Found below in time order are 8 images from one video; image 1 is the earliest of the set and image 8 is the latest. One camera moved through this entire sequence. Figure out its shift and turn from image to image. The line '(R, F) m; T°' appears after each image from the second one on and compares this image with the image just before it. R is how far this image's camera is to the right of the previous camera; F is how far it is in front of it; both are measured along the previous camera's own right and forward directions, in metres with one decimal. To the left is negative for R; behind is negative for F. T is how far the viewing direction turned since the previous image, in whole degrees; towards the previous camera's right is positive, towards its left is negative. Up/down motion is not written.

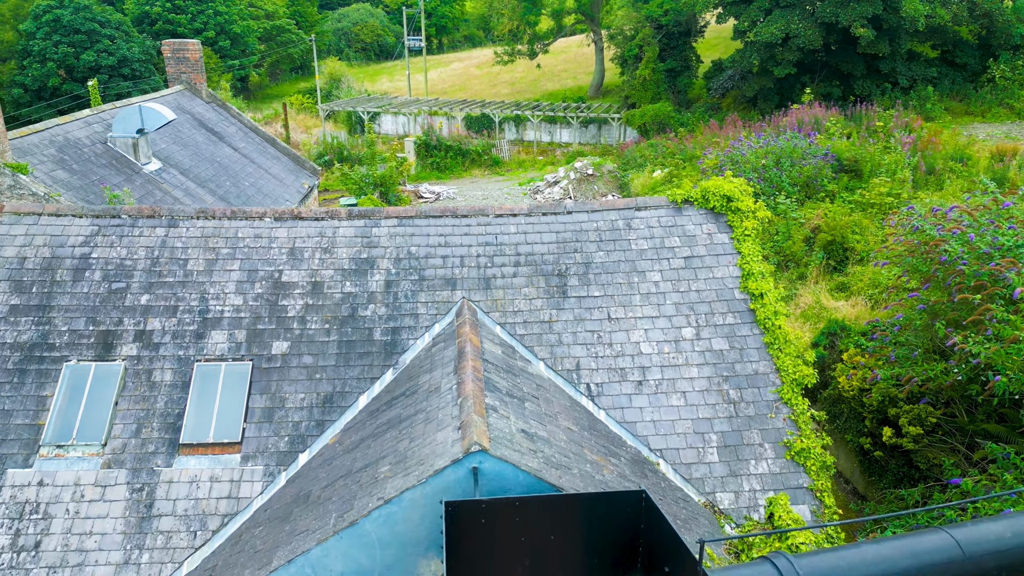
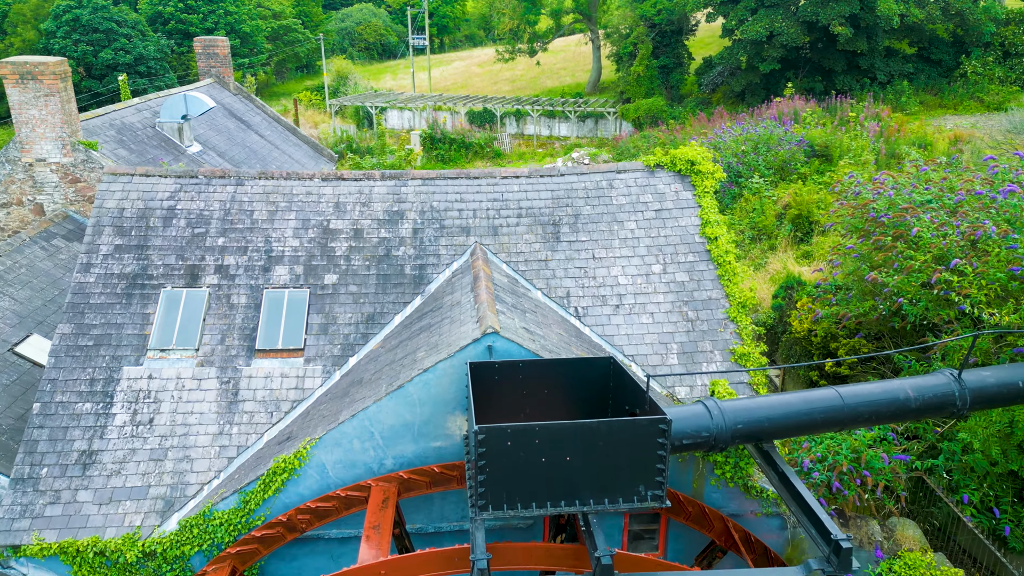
(0.0, -1.7) m; 0°
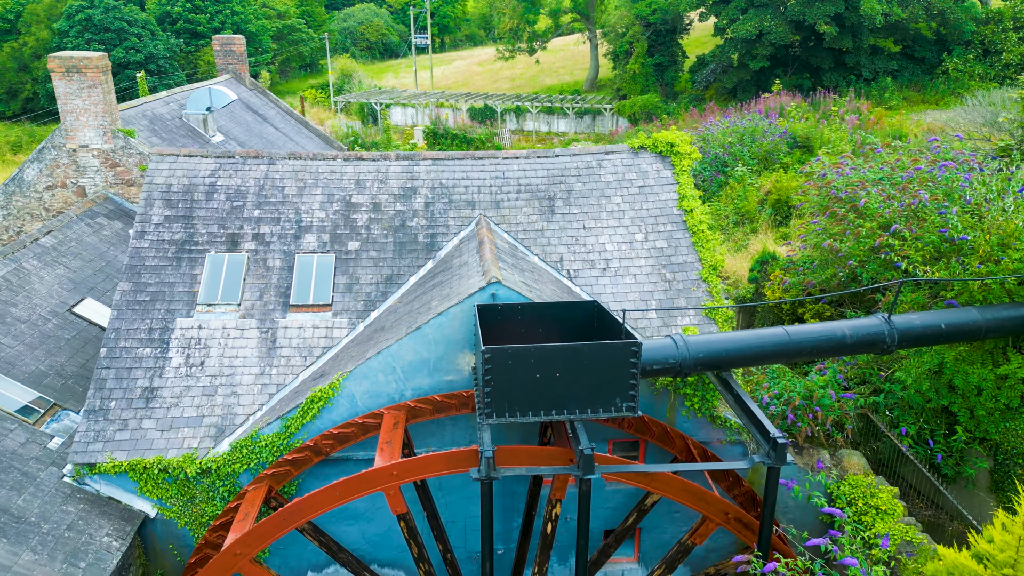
(0.0, -1.2) m; 0°
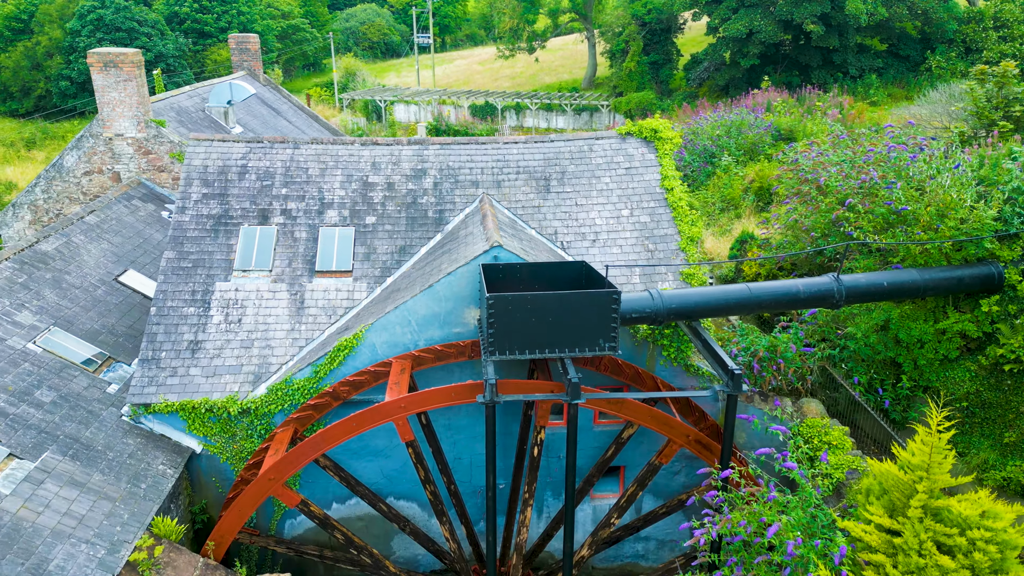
(0.0, -1.2) m; 0°
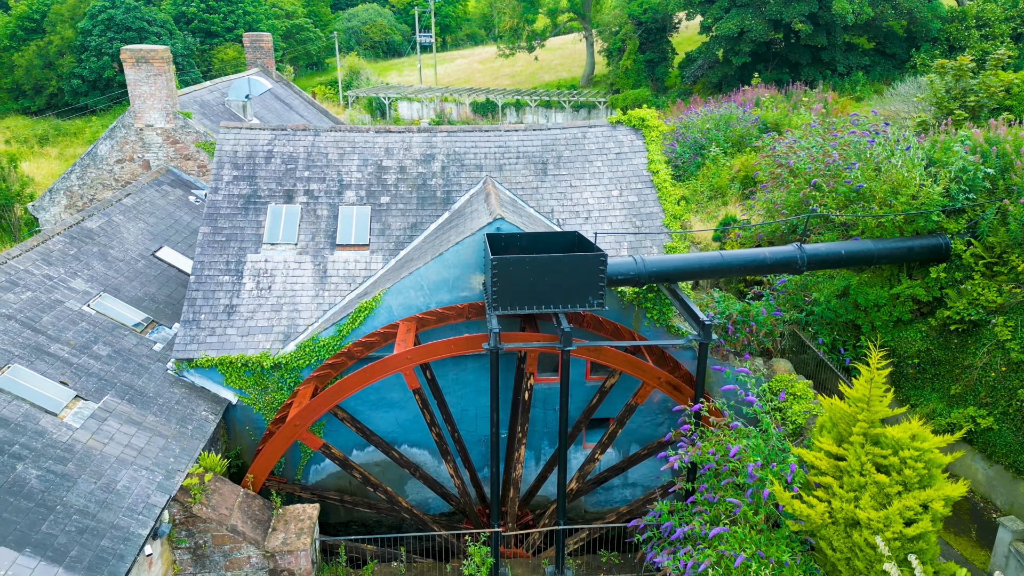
(0.0, -1.2) m; 0°
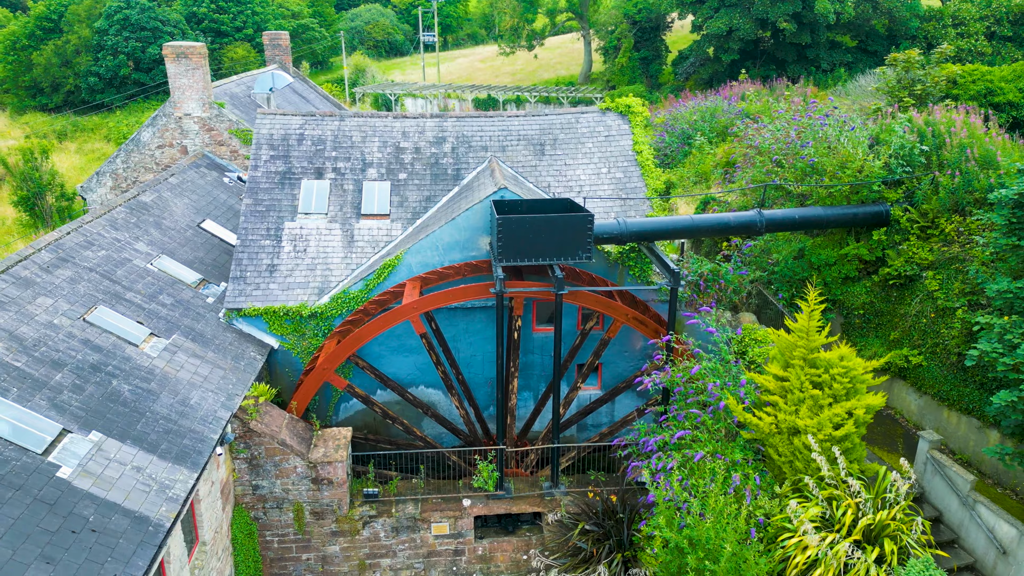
(0.0, -1.7) m; 0°
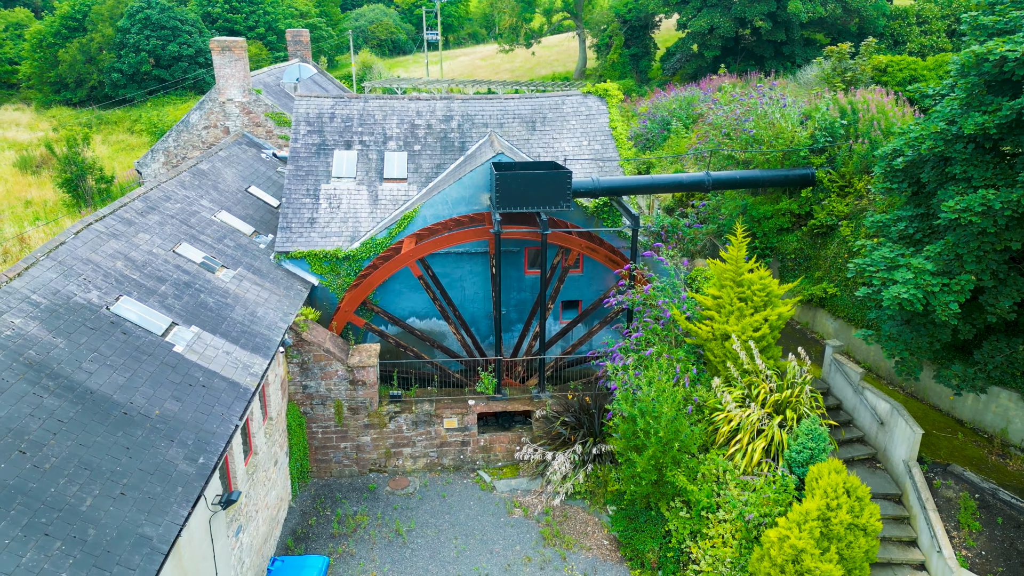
(+0.1, -2.8) m; 0°
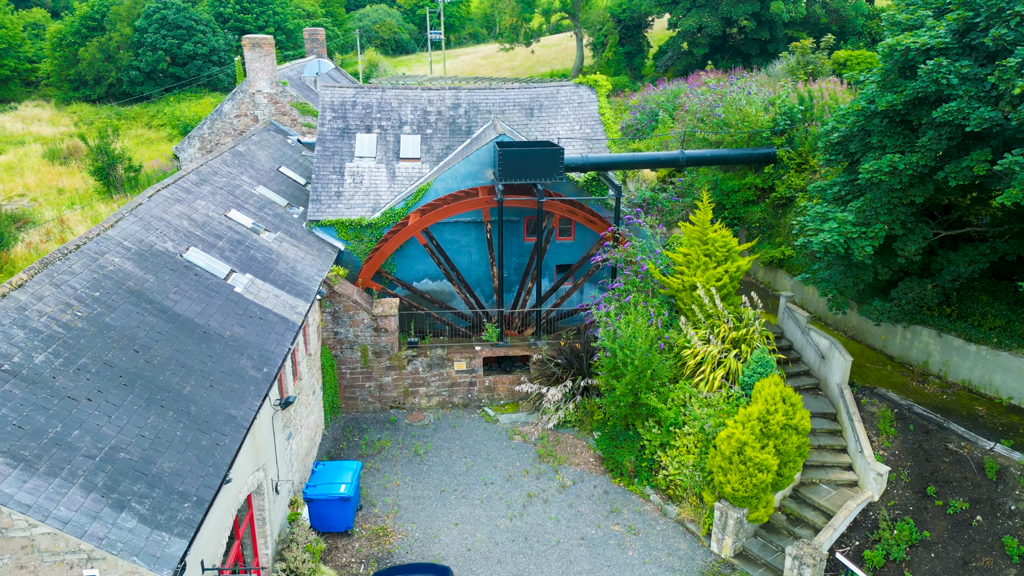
(0.0, -2.2) m; 0°
